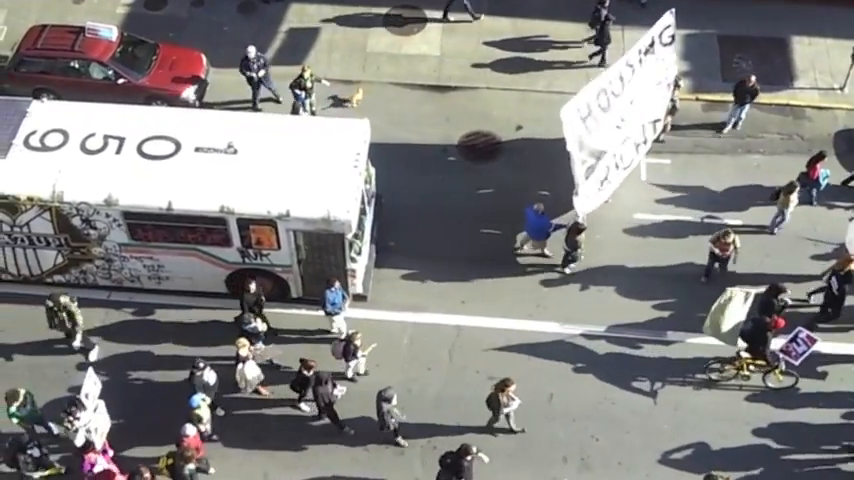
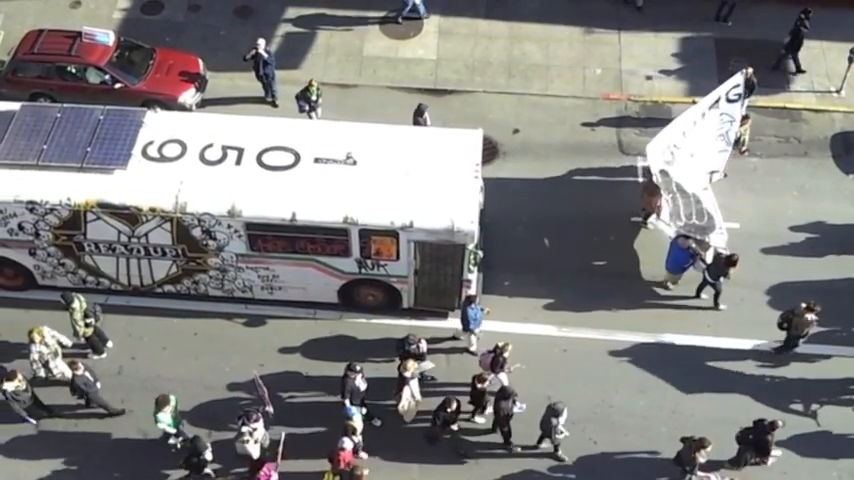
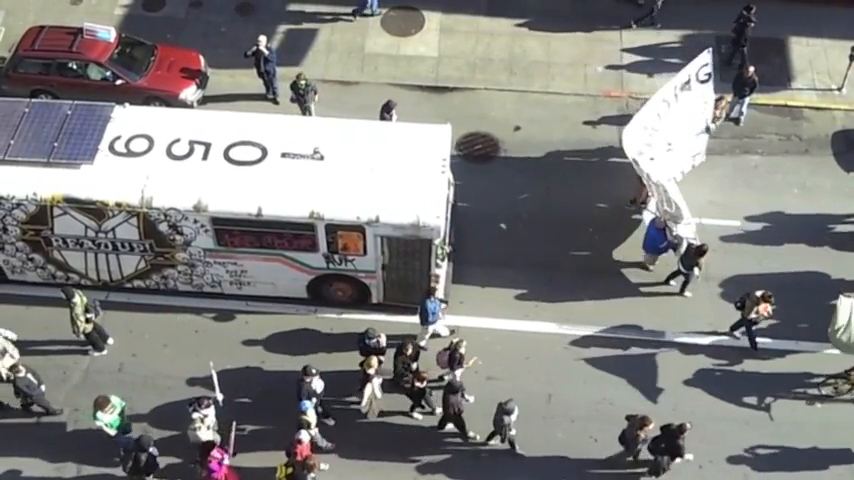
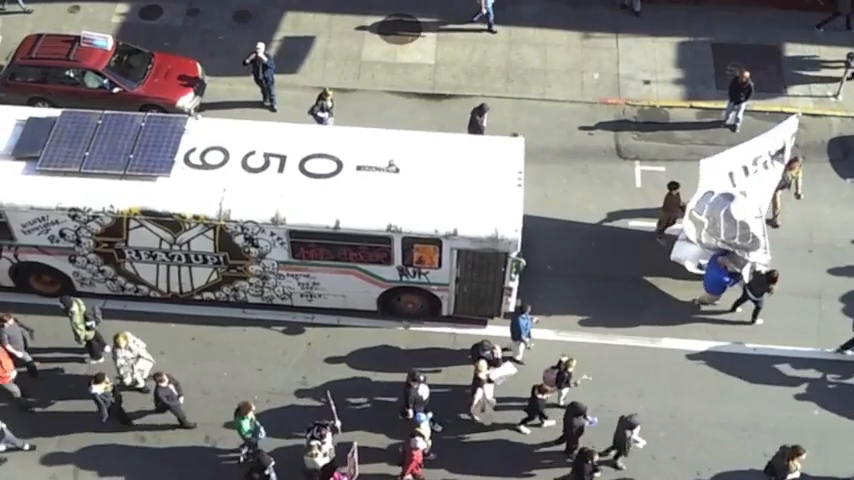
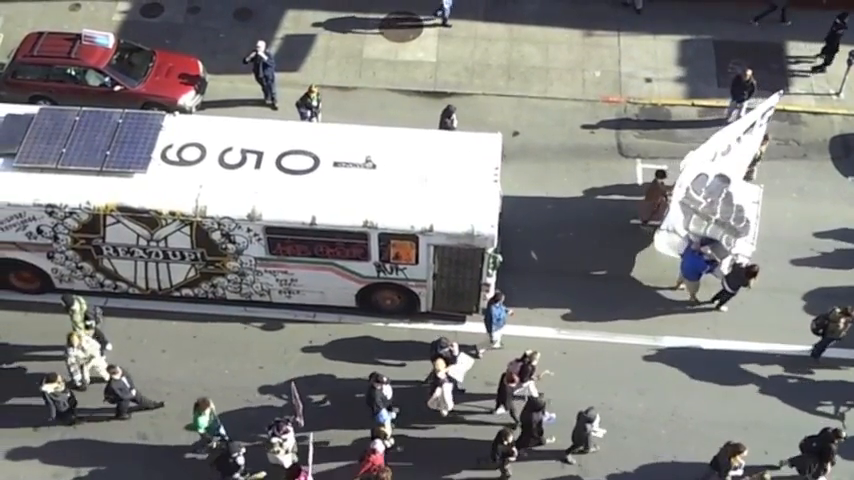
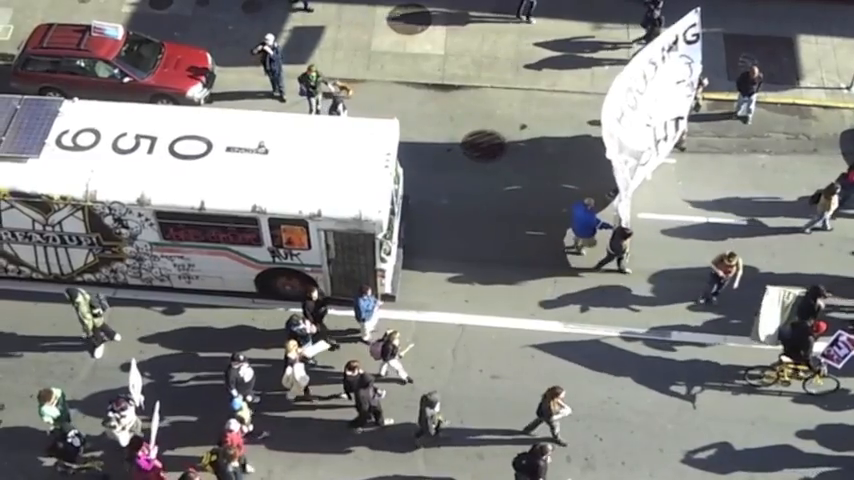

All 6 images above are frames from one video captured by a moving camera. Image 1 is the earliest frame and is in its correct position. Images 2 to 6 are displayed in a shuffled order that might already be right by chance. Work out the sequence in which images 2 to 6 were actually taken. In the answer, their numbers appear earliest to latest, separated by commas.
6, 3, 2, 5, 4
